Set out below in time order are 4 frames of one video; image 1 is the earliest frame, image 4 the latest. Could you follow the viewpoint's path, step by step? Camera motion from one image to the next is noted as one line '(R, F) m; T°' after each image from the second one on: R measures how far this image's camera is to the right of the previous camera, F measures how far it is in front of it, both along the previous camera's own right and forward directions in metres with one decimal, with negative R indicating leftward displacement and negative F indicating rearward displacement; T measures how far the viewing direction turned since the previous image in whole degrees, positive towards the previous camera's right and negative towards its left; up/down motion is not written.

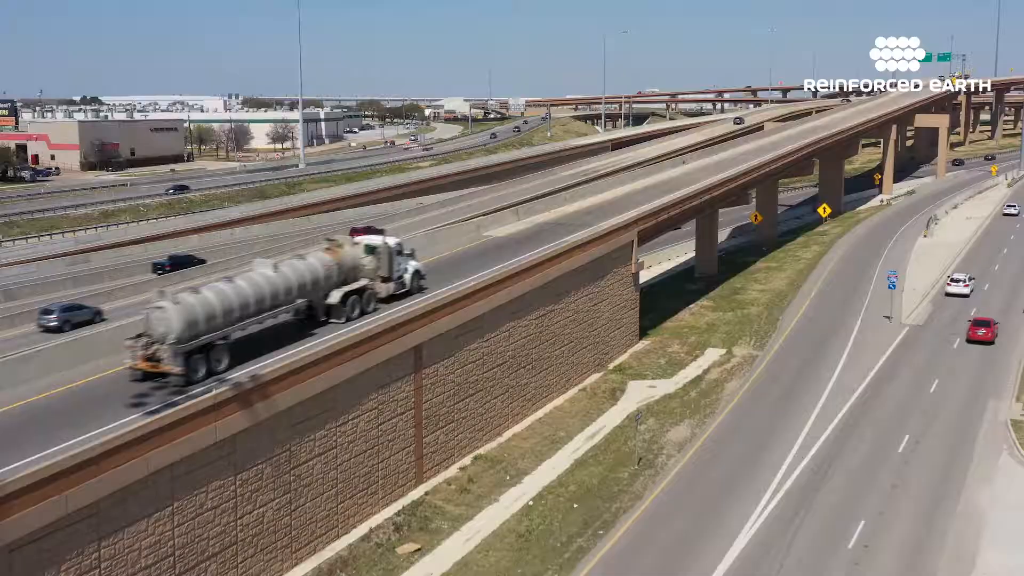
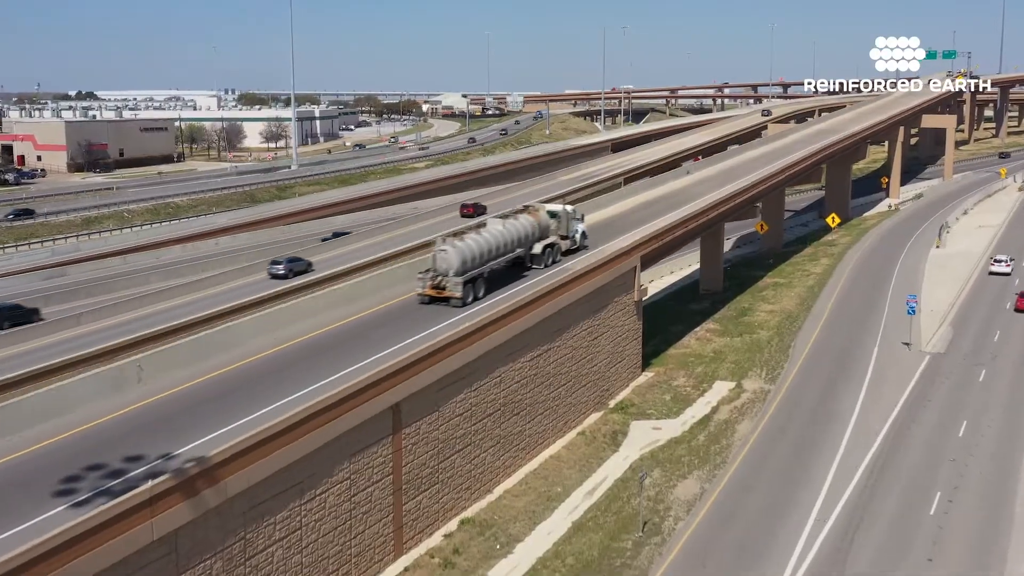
(+0.2, +2.2) m; 0°
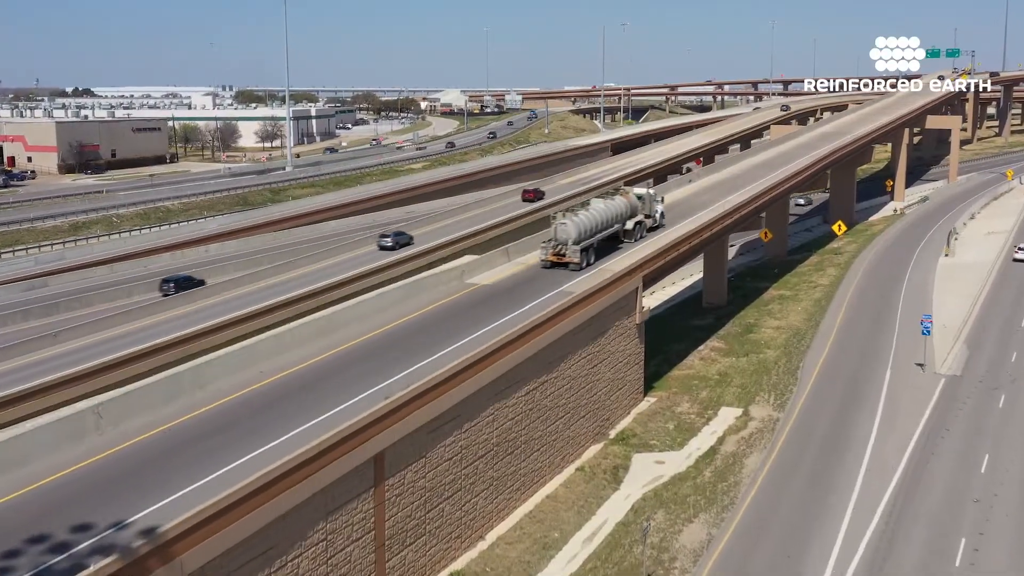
(+0.1, +1.5) m; 0°
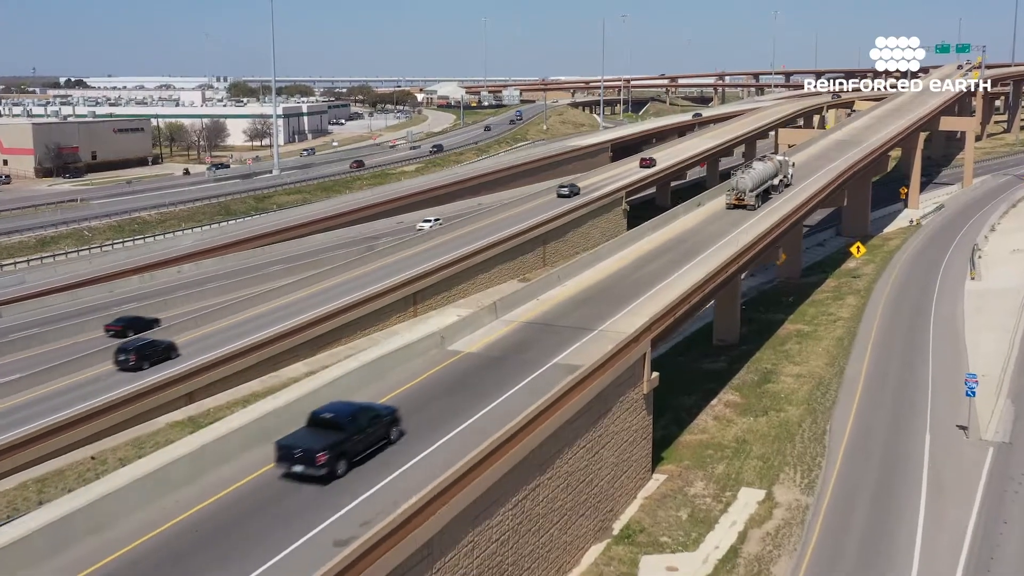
(+0.3, +3.7) m; 0°
